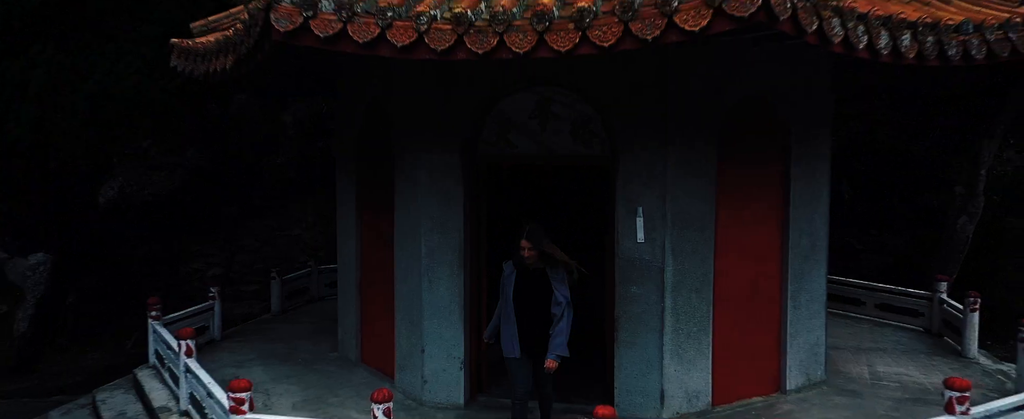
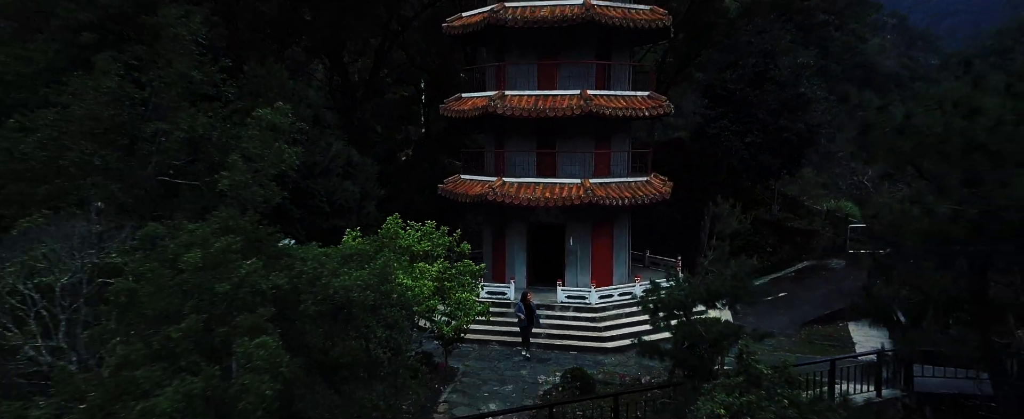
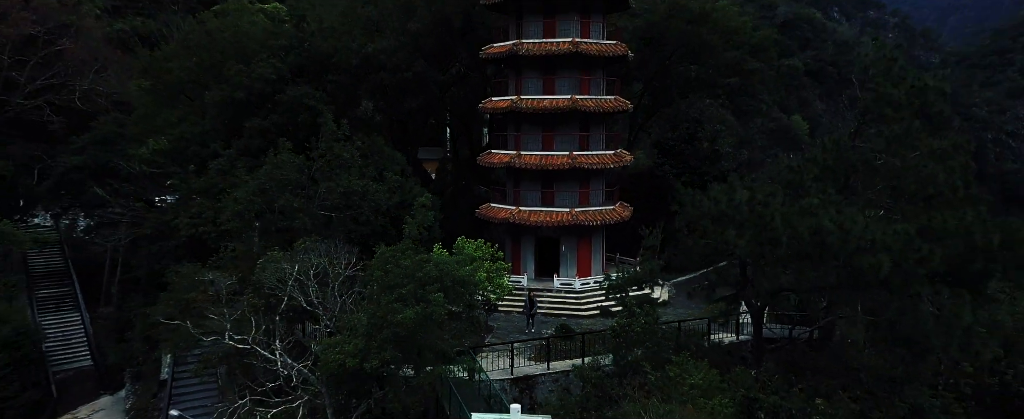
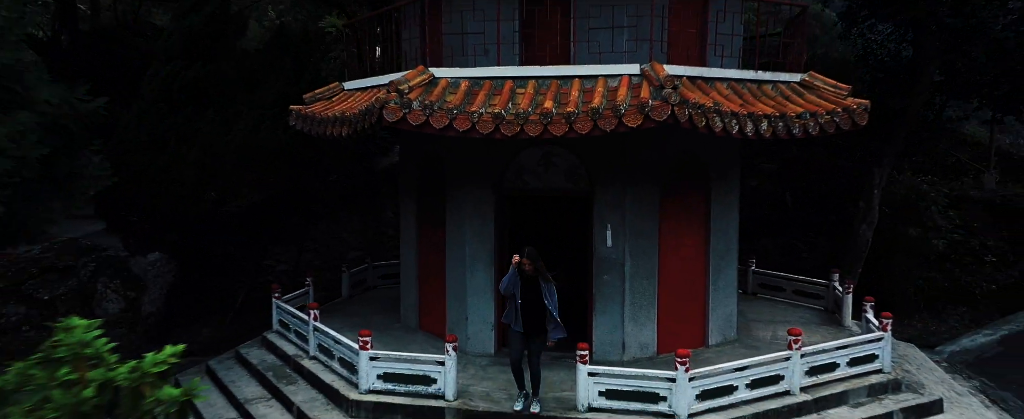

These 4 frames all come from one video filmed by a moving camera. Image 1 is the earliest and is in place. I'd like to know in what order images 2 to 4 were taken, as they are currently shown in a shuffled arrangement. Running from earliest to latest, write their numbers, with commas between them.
4, 2, 3
